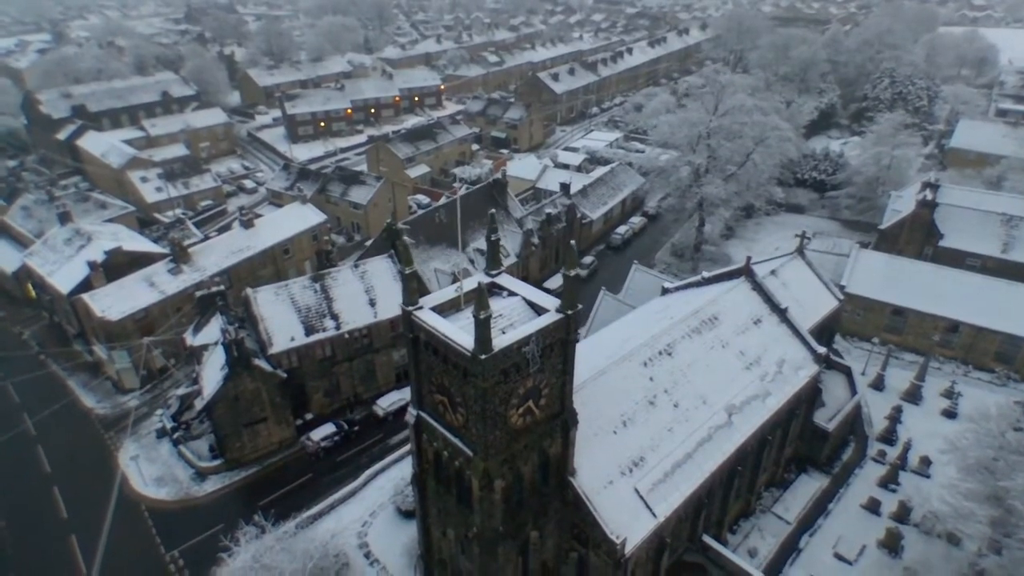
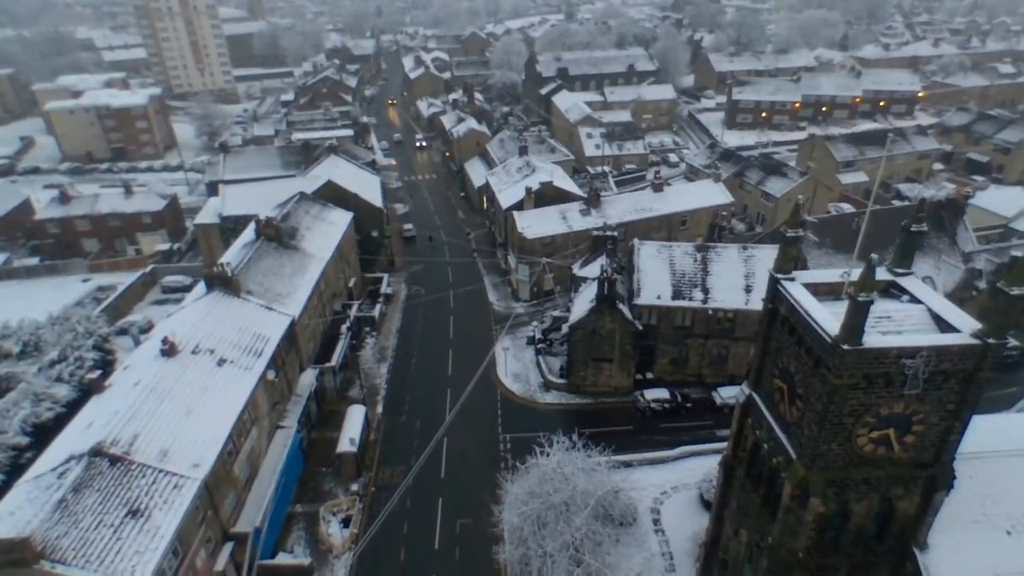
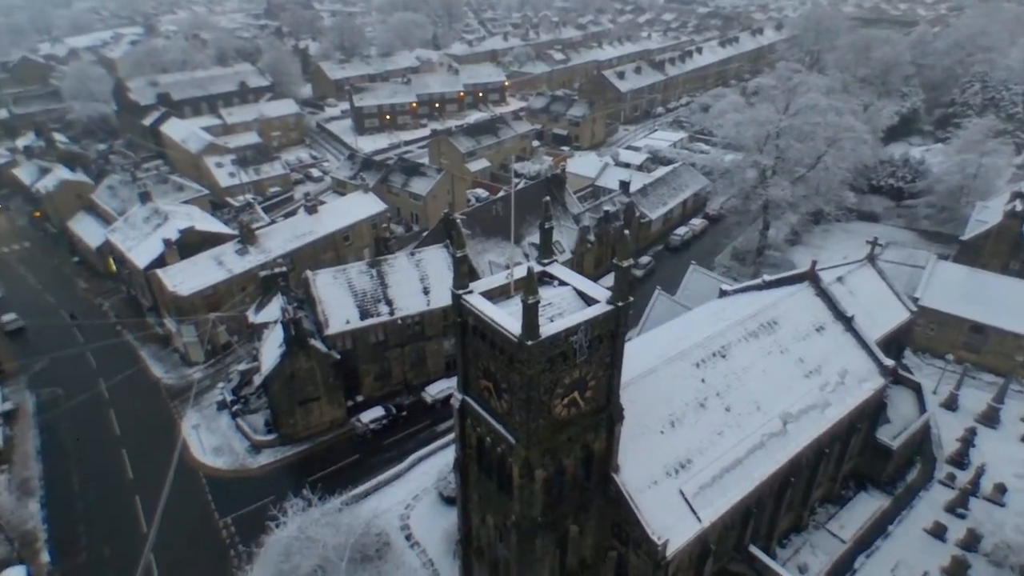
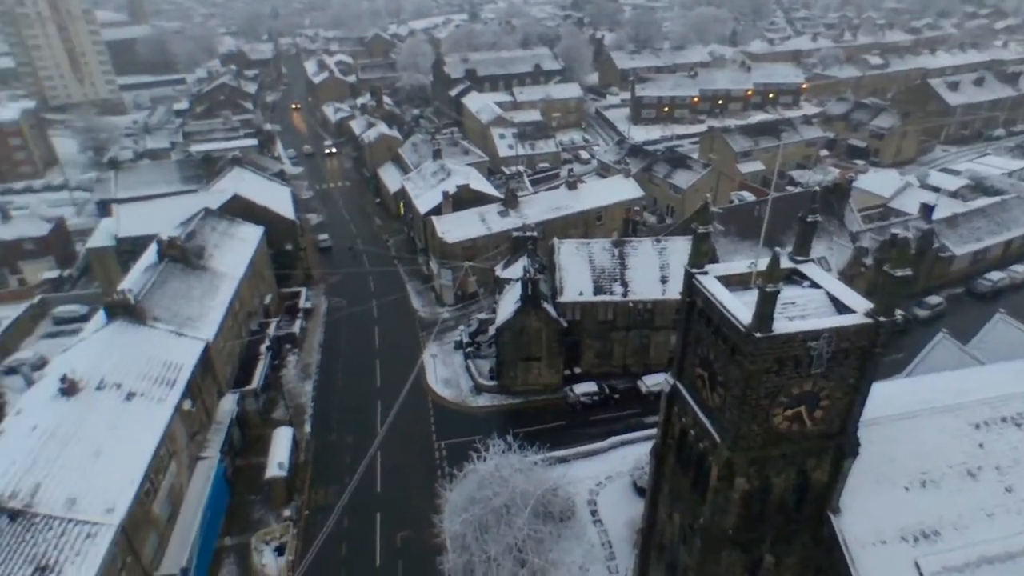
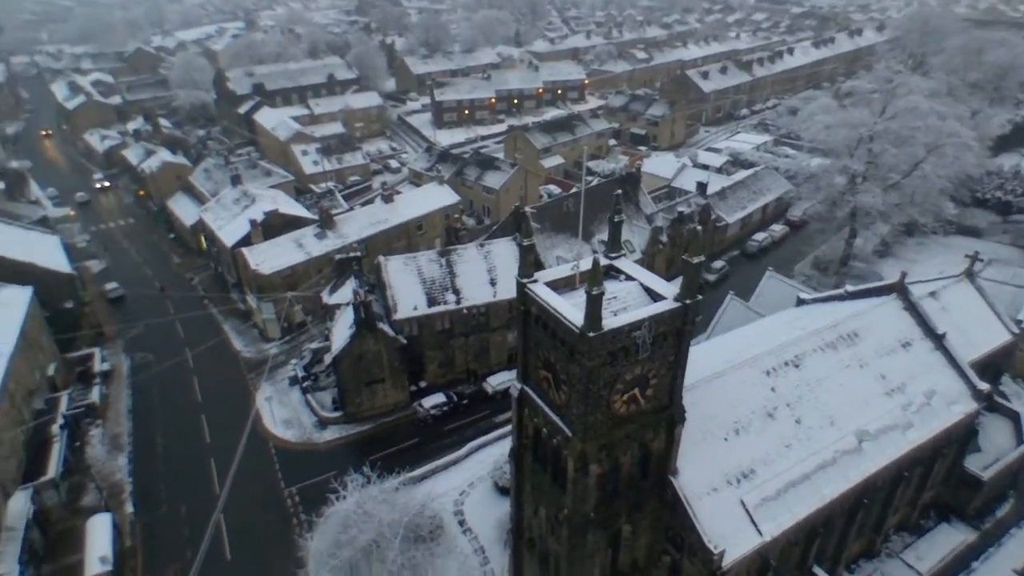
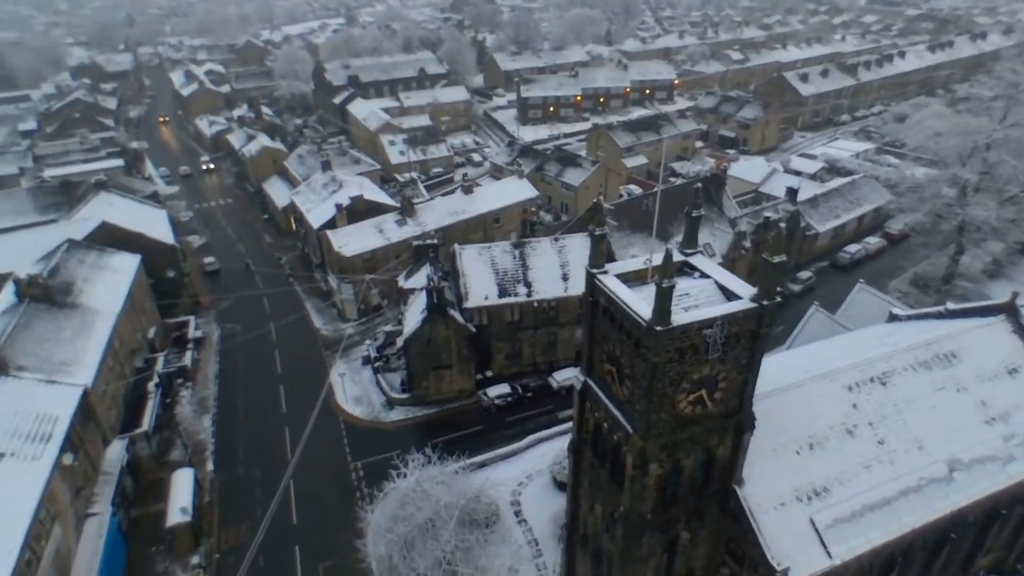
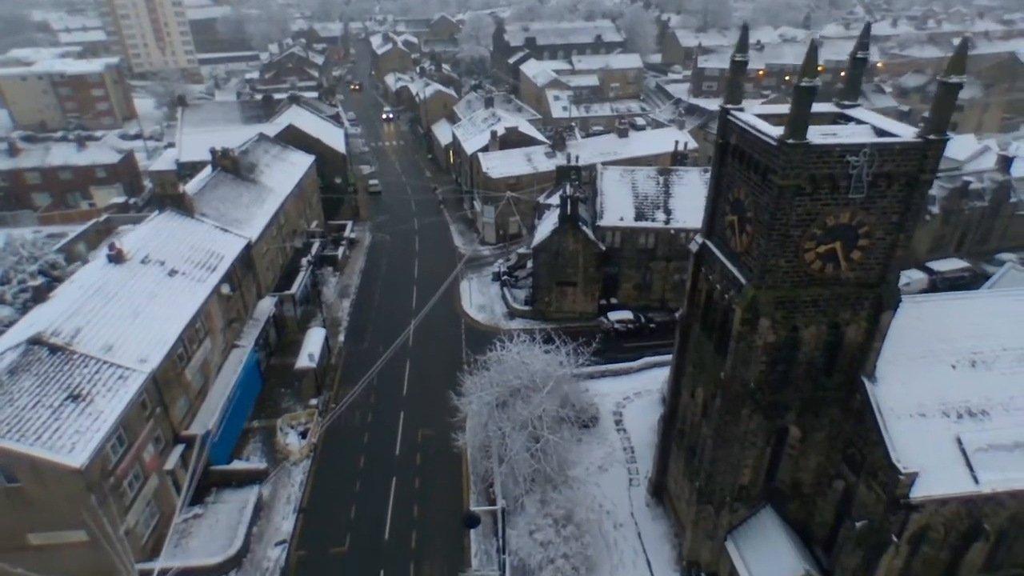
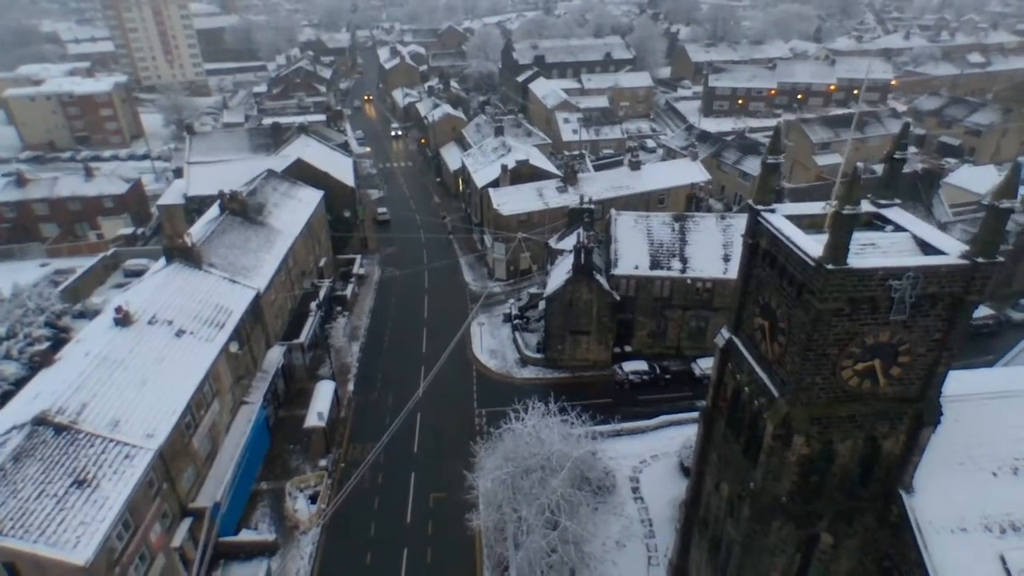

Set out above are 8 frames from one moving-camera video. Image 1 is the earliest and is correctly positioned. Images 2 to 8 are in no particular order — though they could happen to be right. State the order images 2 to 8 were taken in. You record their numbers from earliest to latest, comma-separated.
3, 5, 6, 4, 2, 8, 7
